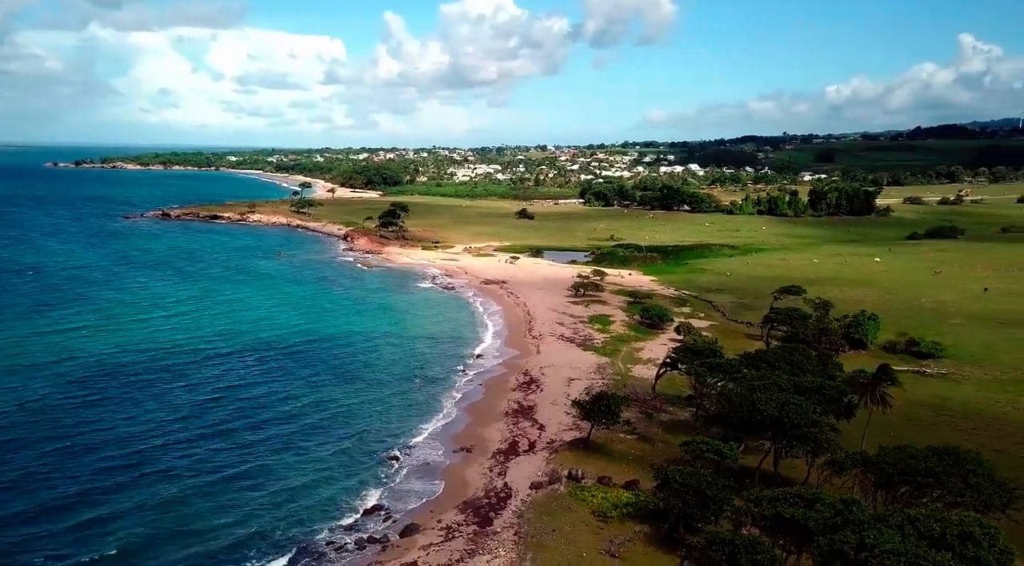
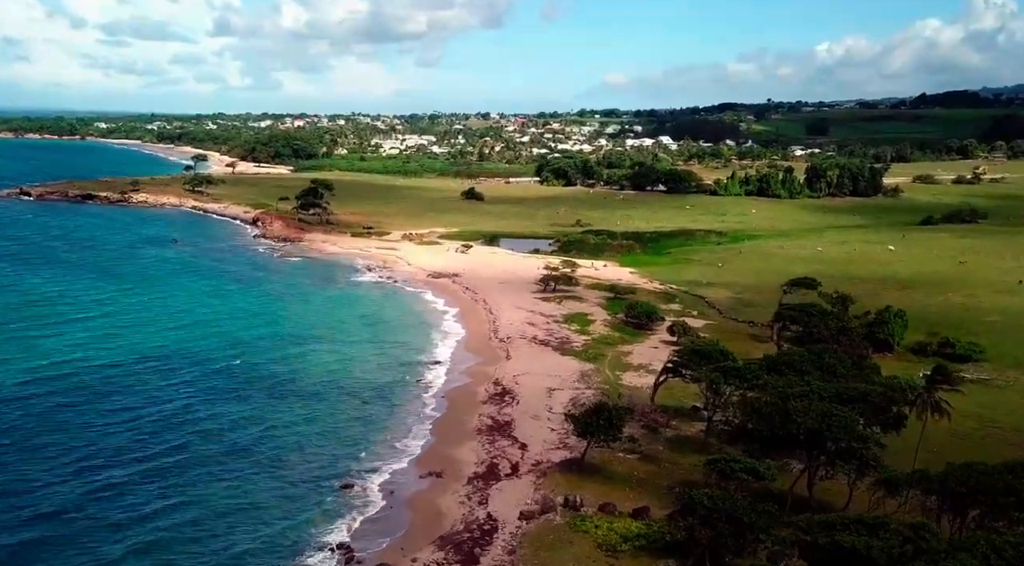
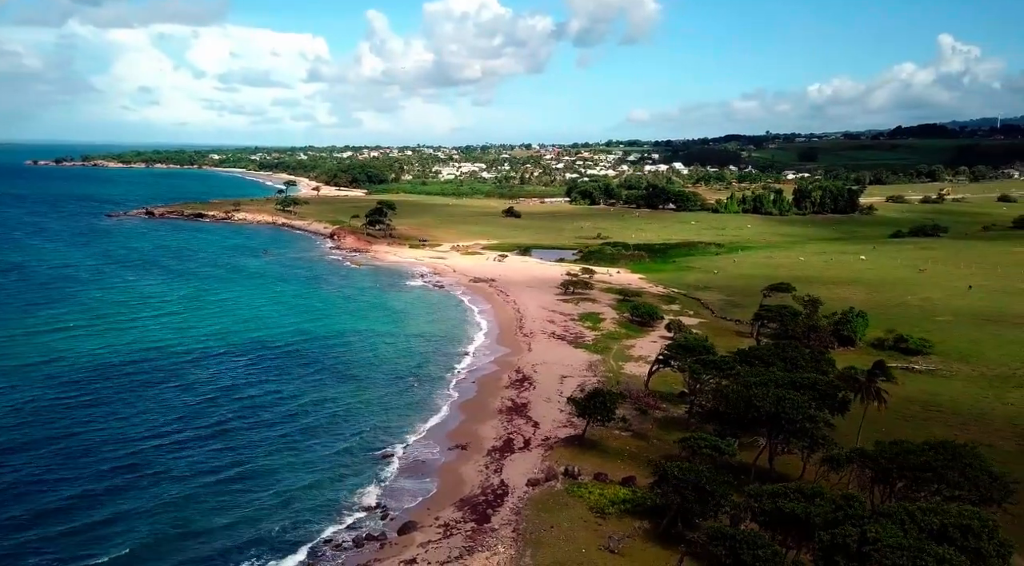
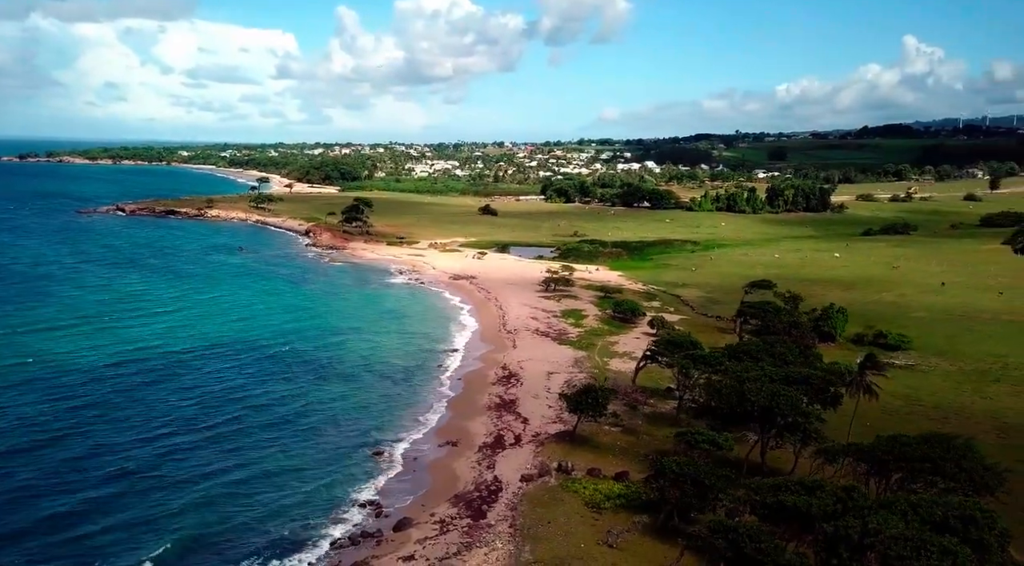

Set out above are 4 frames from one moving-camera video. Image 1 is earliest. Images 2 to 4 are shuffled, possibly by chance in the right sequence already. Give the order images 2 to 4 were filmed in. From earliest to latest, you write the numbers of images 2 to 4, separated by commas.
3, 4, 2
